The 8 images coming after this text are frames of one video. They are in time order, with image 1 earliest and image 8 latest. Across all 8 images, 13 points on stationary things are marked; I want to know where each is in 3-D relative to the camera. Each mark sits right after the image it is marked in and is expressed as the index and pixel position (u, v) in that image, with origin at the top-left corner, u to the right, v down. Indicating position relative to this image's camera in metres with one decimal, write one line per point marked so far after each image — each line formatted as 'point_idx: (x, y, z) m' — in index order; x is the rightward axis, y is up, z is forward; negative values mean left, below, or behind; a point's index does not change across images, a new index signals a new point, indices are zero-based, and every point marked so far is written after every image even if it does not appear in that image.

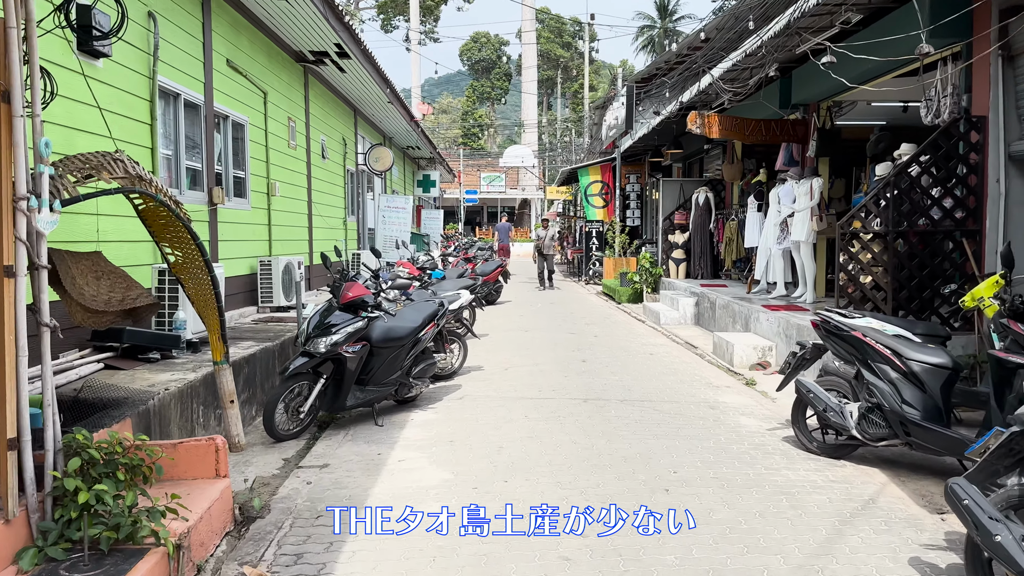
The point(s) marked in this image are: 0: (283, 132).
0: (-2.8, +1.9, +9.8) m
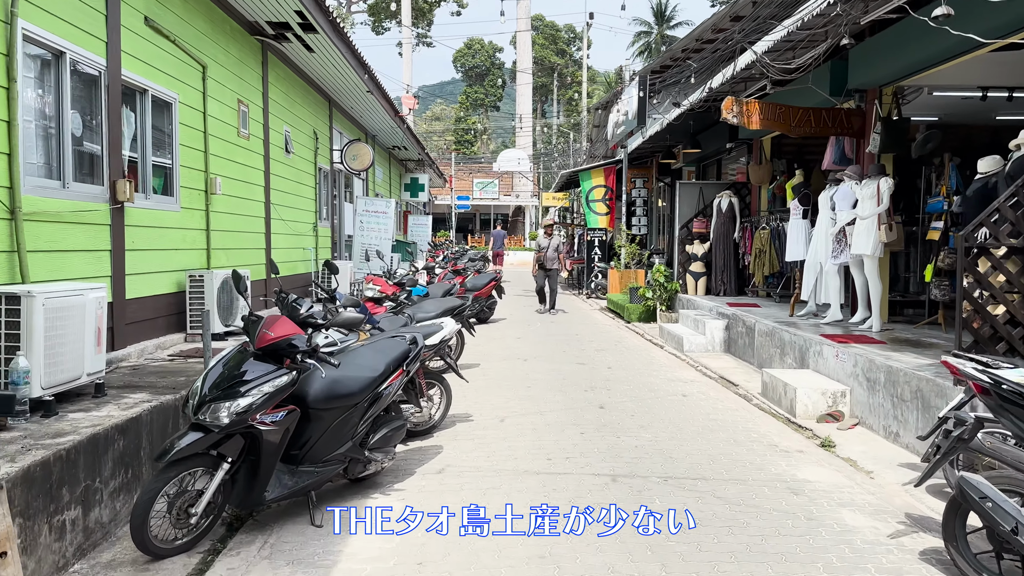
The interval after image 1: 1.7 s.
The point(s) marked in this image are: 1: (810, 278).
0: (-2.9, +1.7, +8.0) m
1: (+3.2, +0.1, +8.4) m
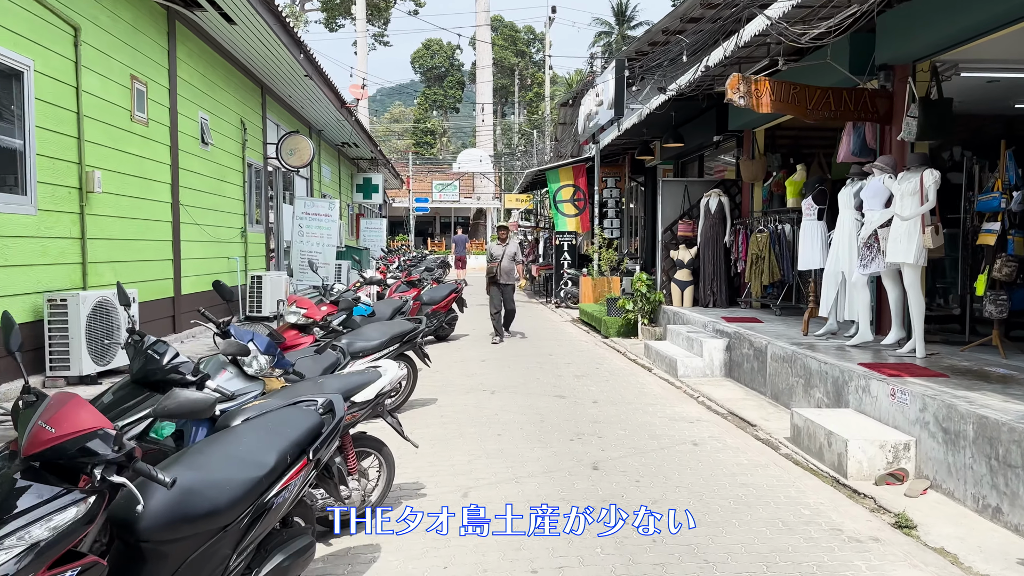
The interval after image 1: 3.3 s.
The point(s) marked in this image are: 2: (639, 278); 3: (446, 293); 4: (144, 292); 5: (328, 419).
0: (-3.2, +1.6, +6.4) m
1: (+2.8, 0.0, +7.1) m
2: (+1.7, +0.1, +10.8) m
3: (-0.9, -0.1, +10.1) m
4: (-3.3, 0.0, +7.1) m
5: (-0.7, -0.5, +3.0) m
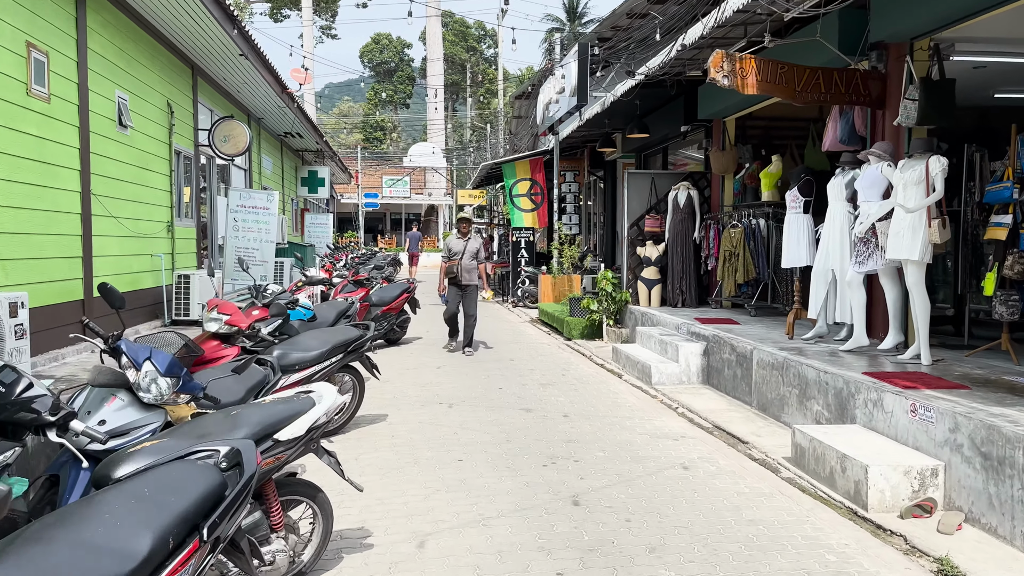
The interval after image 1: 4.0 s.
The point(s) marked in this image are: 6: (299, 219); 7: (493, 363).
0: (-3.4, +1.5, +5.4) m
1: (+2.5, 0.0, +6.5) m
2: (+1.2, +0.1, +10.1) m
3: (-1.4, -0.1, +9.3) m
4: (-3.6, -0.1, +6.1) m
5: (-0.8, -0.5, +2.2) m
6: (-5.2, +1.7, +19.4) m
7: (-0.2, -0.8, +8.6) m
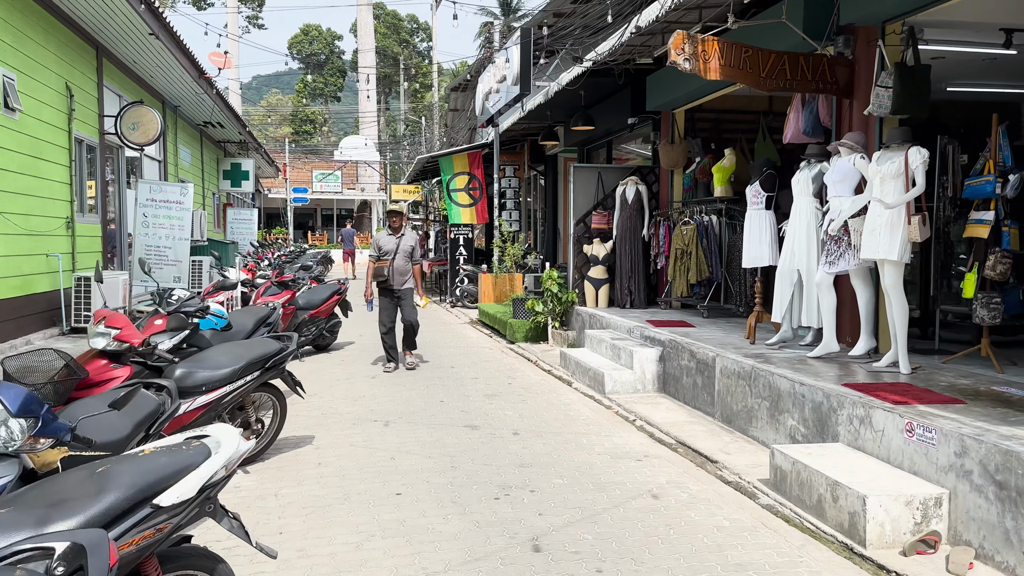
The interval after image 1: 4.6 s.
0: (-3.8, +1.5, +4.5) m
1: (+2.1, 0.0, +6.1) m
2: (+0.4, +0.1, +9.5) m
3: (-2.0, -0.1, +8.5) m
4: (-4.0, -0.1, +5.2) m
5: (-0.8, -0.6, +1.5) m
6: (-6.6, +1.7, +18.3) m
7: (-0.8, -0.8, +7.9) m
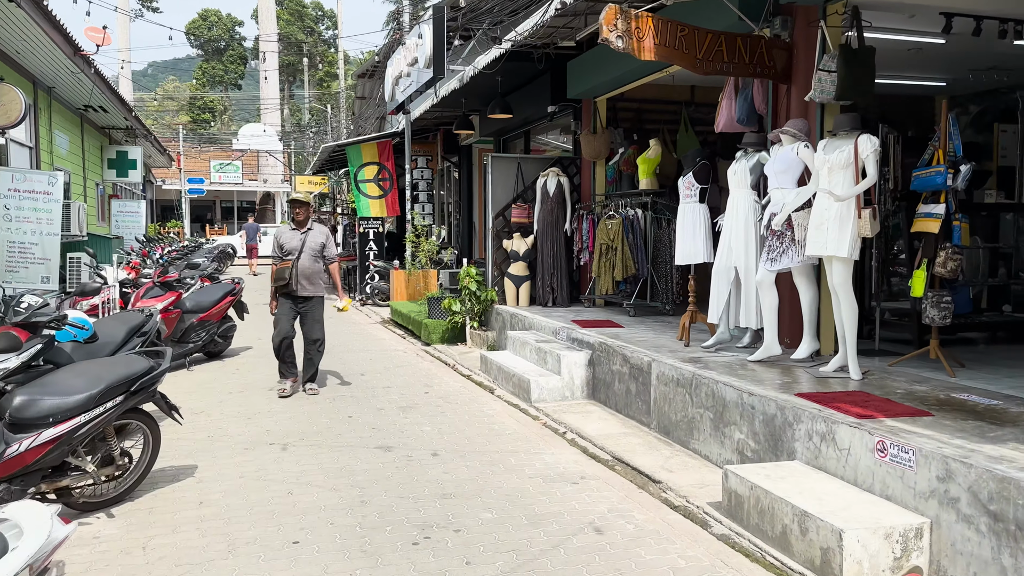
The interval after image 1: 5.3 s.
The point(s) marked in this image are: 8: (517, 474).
0: (-4.2, +1.4, +3.5) m
1: (+1.5, 0.0, +5.7) m
2: (-0.5, +0.2, +8.9) m
3: (-2.8, -0.1, +7.7) m
4: (-4.4, -0.1, +4.1) m
5: (-0.9, -0.6, +0.8) m
6: (-8.5, +1.7, +16.8) m
7: (-1.6, -0.8, +7.2) m
8: (0.0, -1.0, +4.4) m
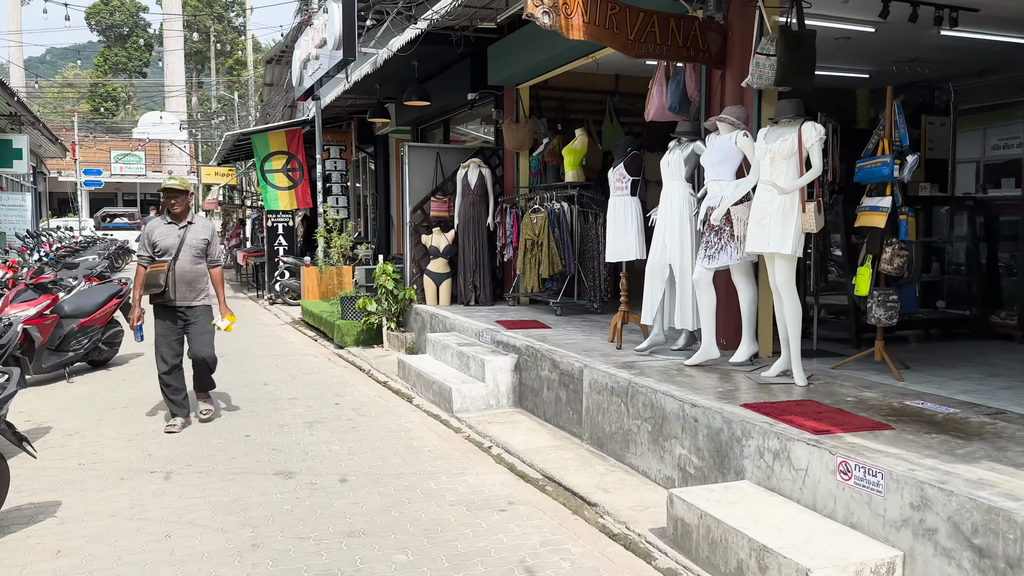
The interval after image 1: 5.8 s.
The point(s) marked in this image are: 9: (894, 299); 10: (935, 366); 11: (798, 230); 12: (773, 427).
0: (-4.5, +1.4, +2.5) m
1: (+1.0, 0.0, +5.3) m
2: (-1.4, +0.2, +8.3) m
3: (-3.5, -0.1, +6.9) m
4: (-4.8, -0.2, +3.1) m
5: (-0.9, -0.7, +0.2) m
6: (-10.1, +1.7, +15.4) m
7: (-2.2, -0.8, +6.5) m
8: (-0.4, -1.1, +3.9) m
9: (+2.1, -0.1, +4.5) m
10: (+2.5, -0.5, +4.8) m
11: (+1.5, +0.3, +4.3) m
12: (+1.1, -0.6, +3.4) m
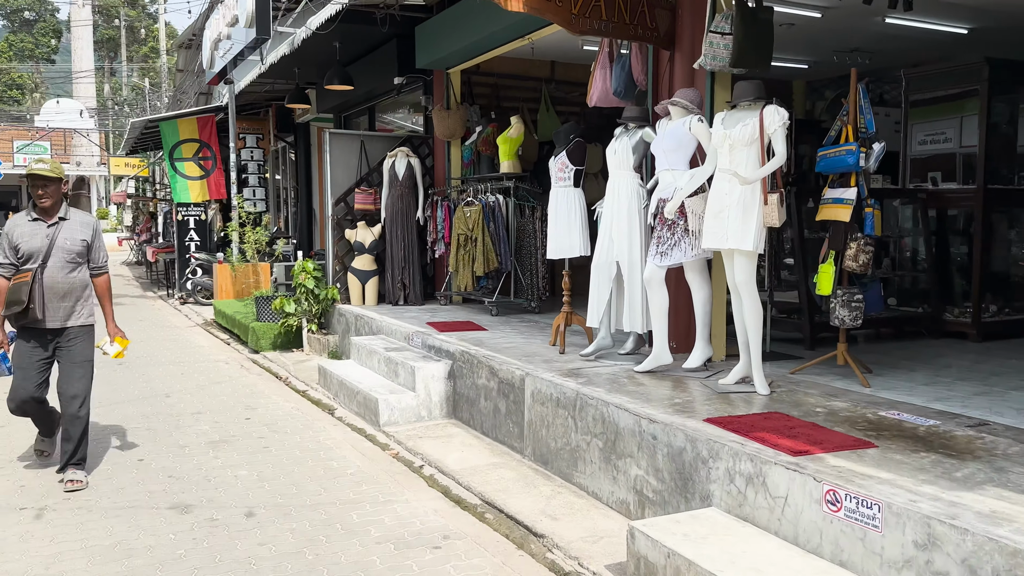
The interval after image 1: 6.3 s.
0: (-4.6, +1.3, +1.6) m
1: (+0.6, 0.0, +4.9) m
2: (-2.0, +0.2, +7.7) m
3: (-4.1, -0.1, +6.0) m
4: (-4.9, -0.3, +2.2) m
5: (-0.9, -0.7, -0.3) m
6: (-11.4, +1.7, +13.9) m
7: (-2.7, -0.8, +5.8) m
8: (-0.6, -1.1, +3.4) m
9: (+1.8, -0.1, +4.1) m
10: (+2.2, -0.5, +4.5) m
11: (+1.2, +0.3, +3.9) m
12: (+0.9, -0.6, +3.0) m
